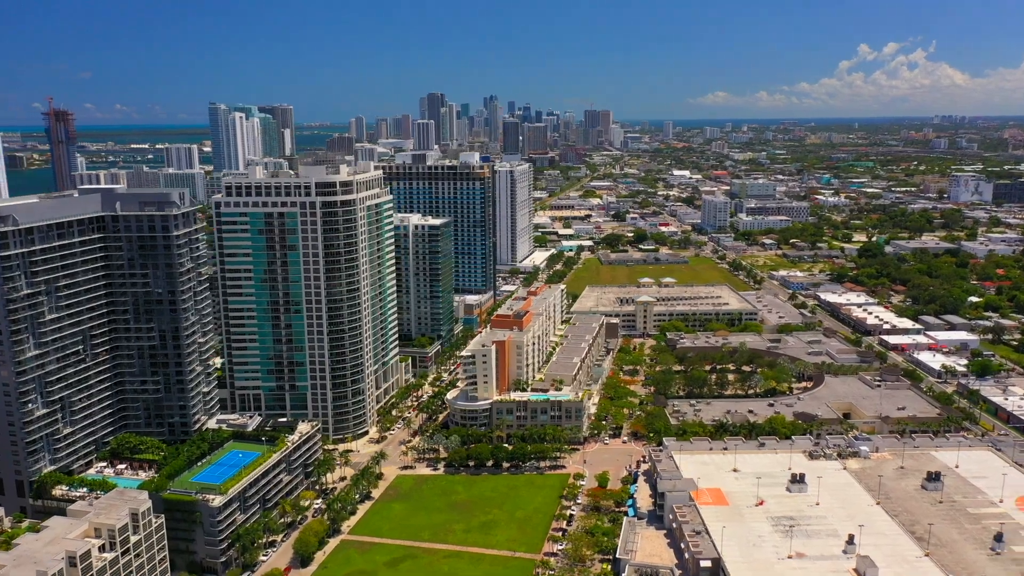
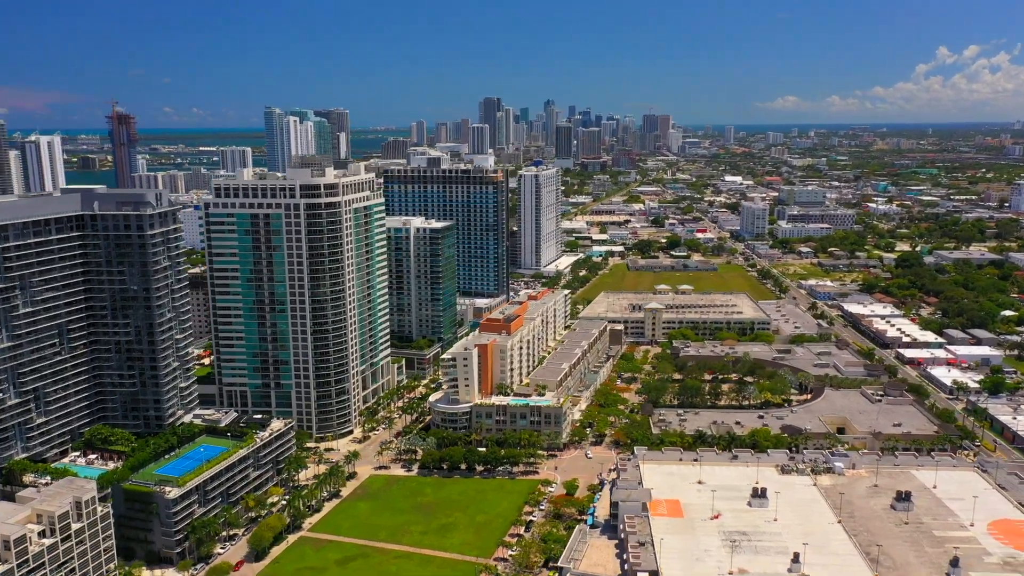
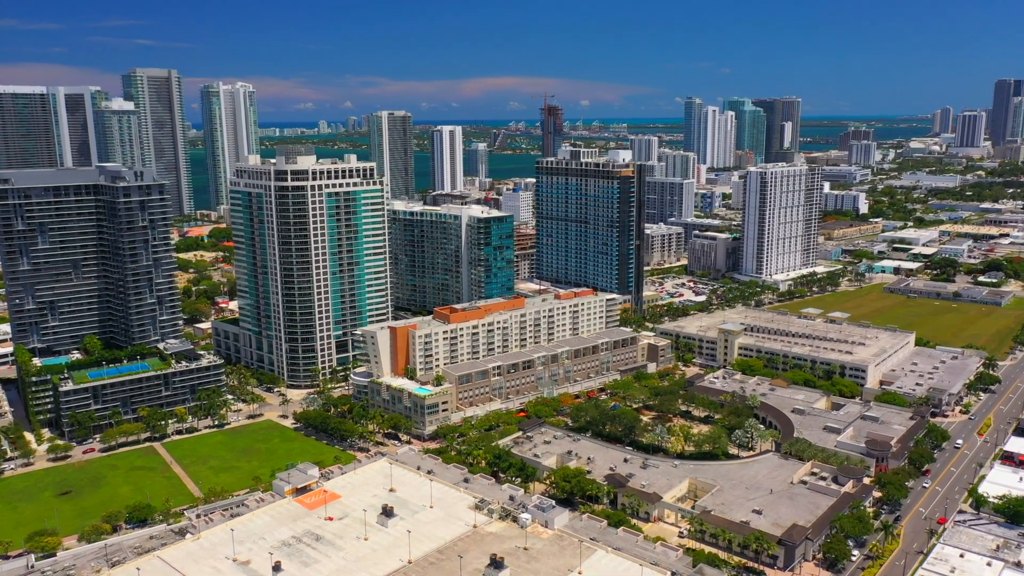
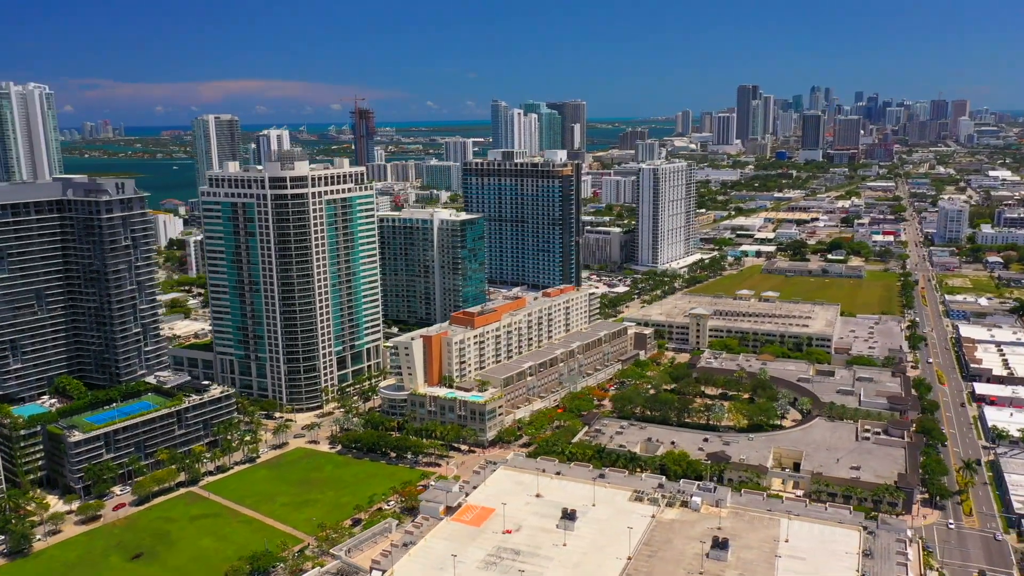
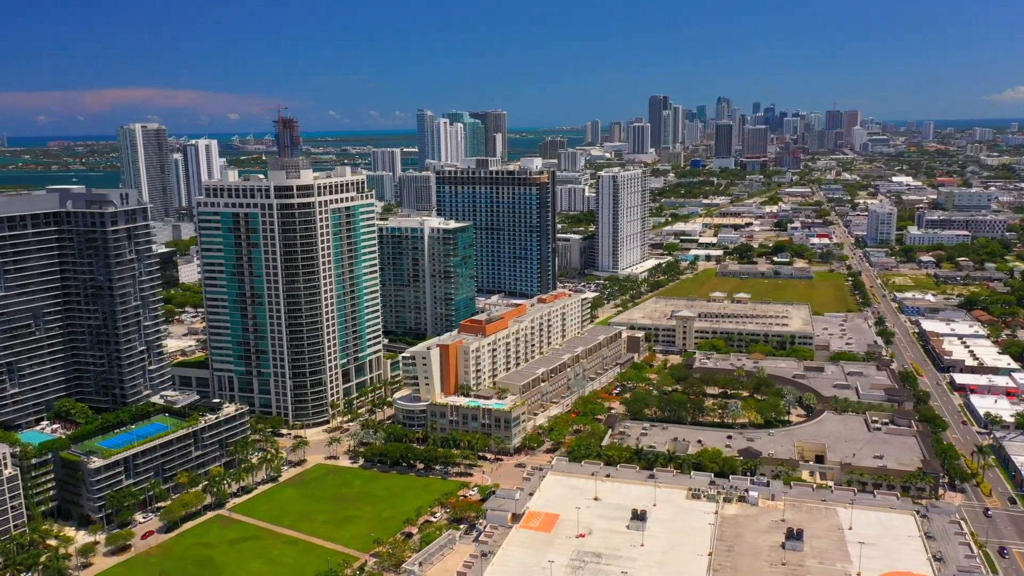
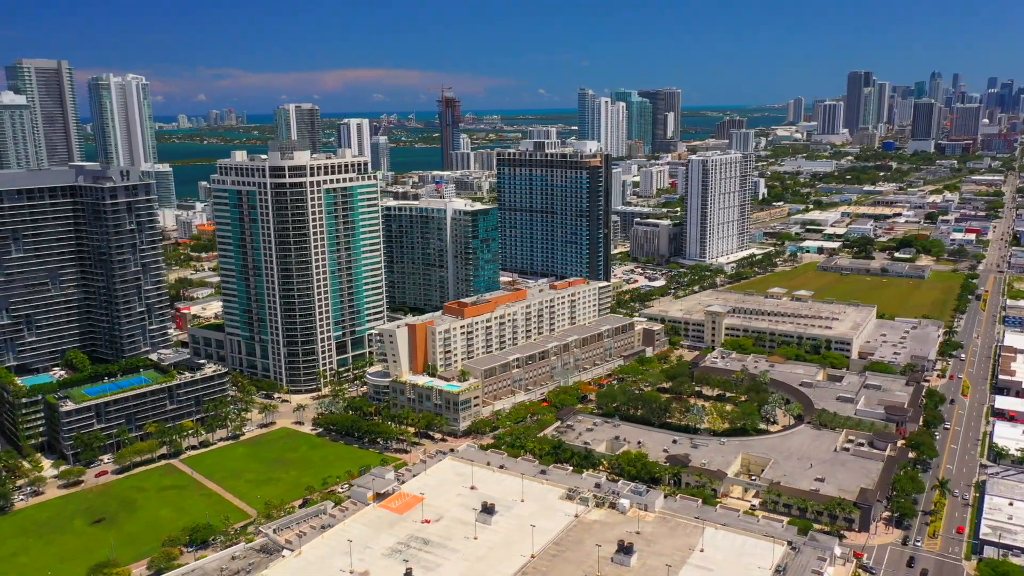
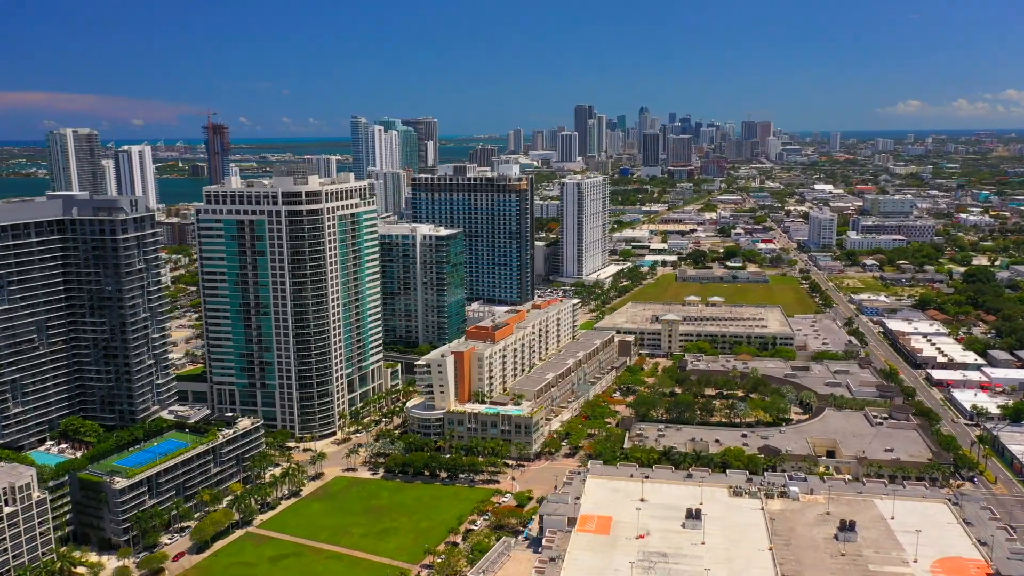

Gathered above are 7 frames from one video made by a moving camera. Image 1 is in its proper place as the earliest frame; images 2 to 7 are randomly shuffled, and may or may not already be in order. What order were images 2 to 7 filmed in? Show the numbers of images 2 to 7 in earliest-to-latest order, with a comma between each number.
2, 7, 5, 4, 6, 3
